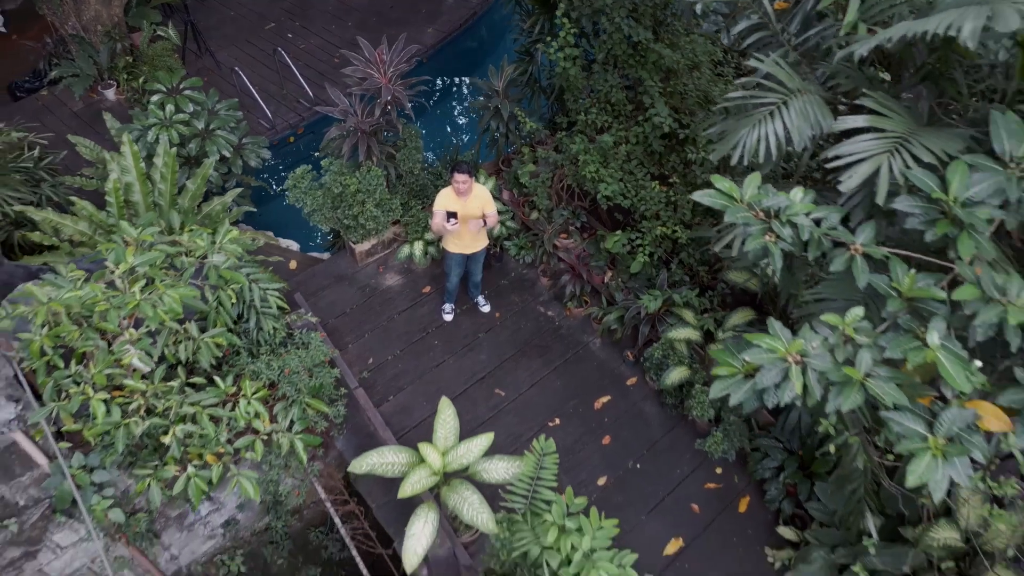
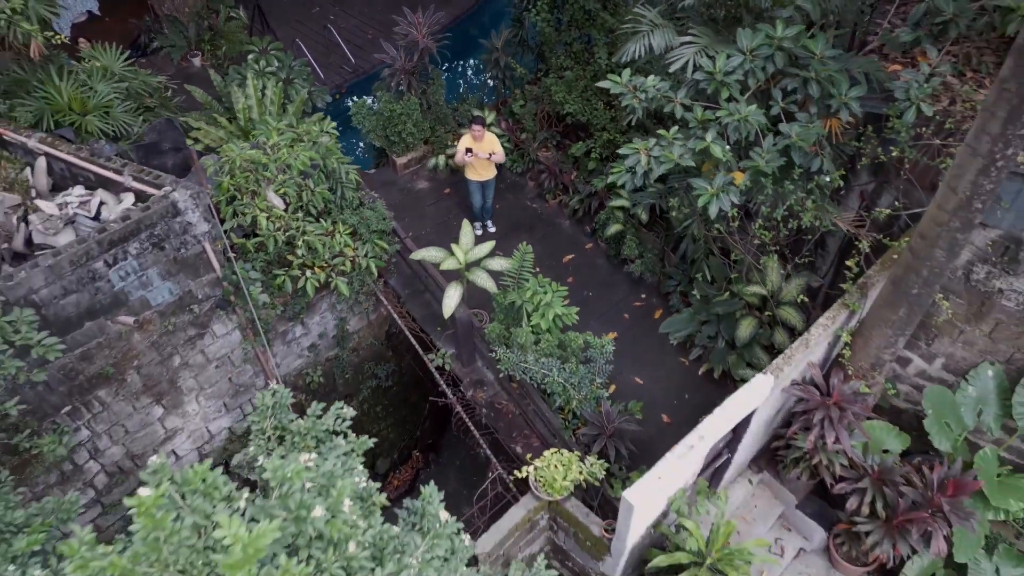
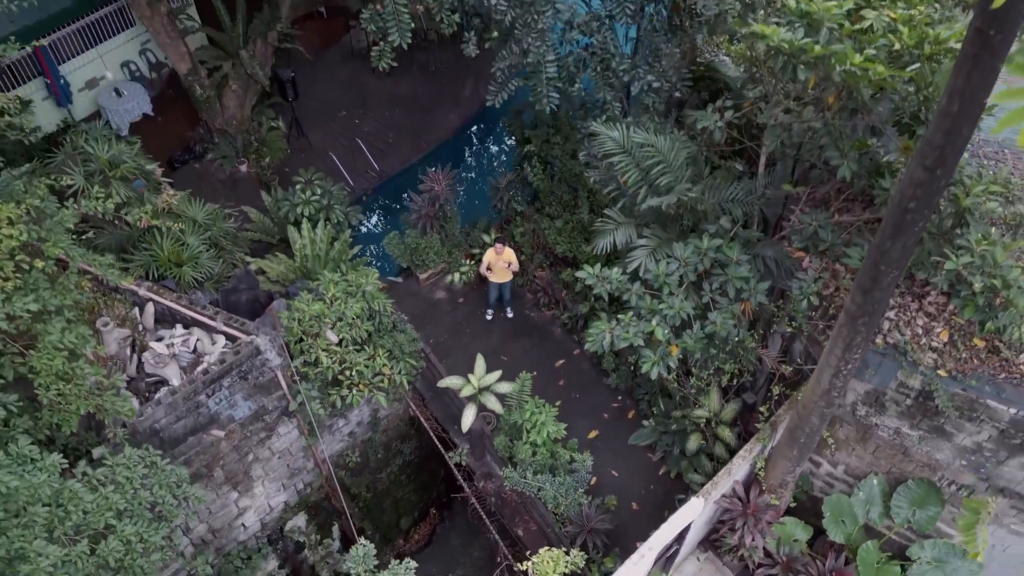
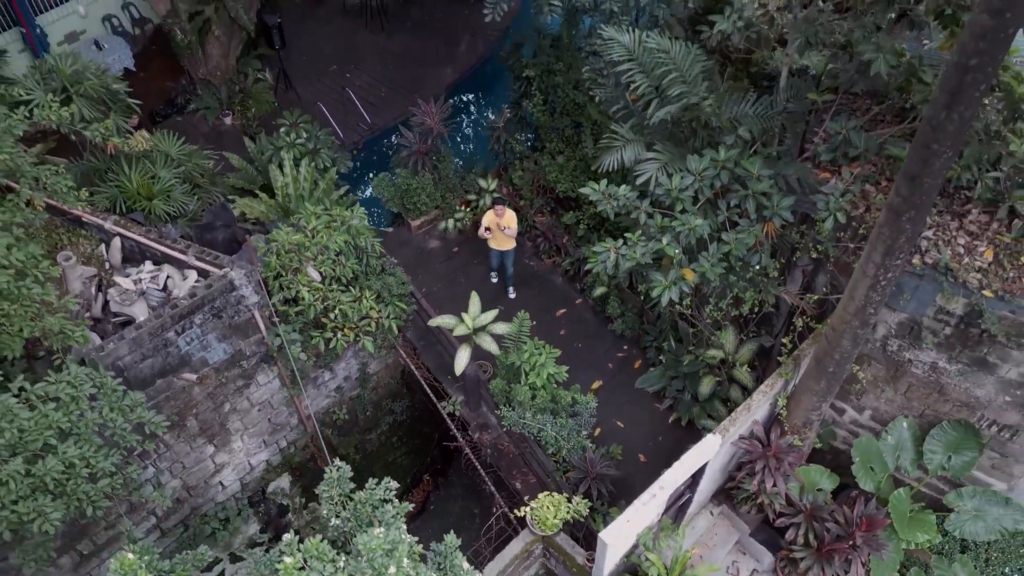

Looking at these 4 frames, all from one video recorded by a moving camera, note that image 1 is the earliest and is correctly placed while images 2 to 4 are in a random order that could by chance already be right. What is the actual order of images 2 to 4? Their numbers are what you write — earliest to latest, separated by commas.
2, 4, 3
